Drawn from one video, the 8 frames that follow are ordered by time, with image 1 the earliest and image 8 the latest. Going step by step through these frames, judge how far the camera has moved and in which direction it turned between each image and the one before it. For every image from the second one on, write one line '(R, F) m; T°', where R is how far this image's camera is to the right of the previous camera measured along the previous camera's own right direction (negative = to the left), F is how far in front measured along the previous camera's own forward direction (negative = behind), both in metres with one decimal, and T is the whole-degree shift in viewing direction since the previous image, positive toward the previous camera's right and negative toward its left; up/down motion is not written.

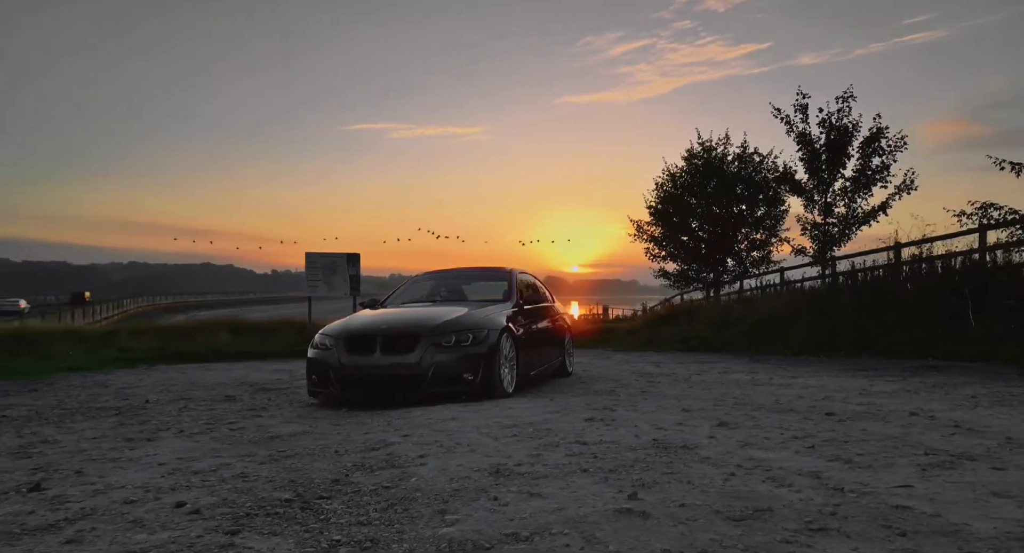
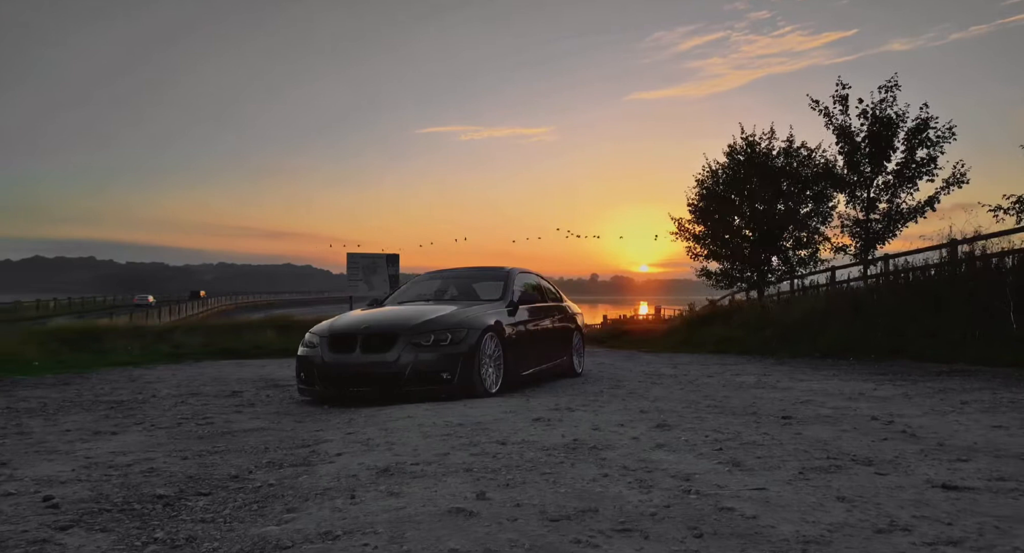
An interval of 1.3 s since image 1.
(+0.7, +0.1) m; -3°
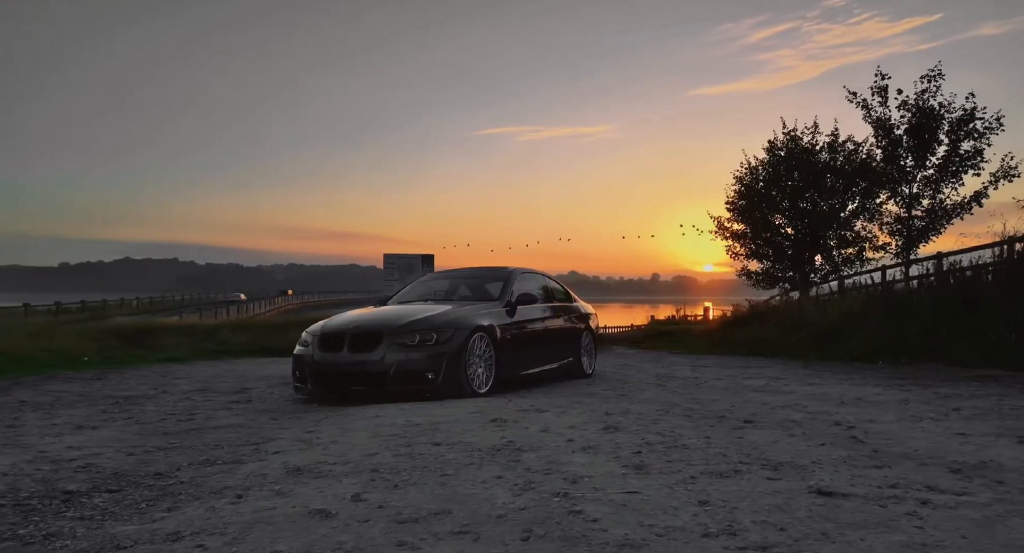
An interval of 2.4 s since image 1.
(+0.6, 0.0) m; -2°
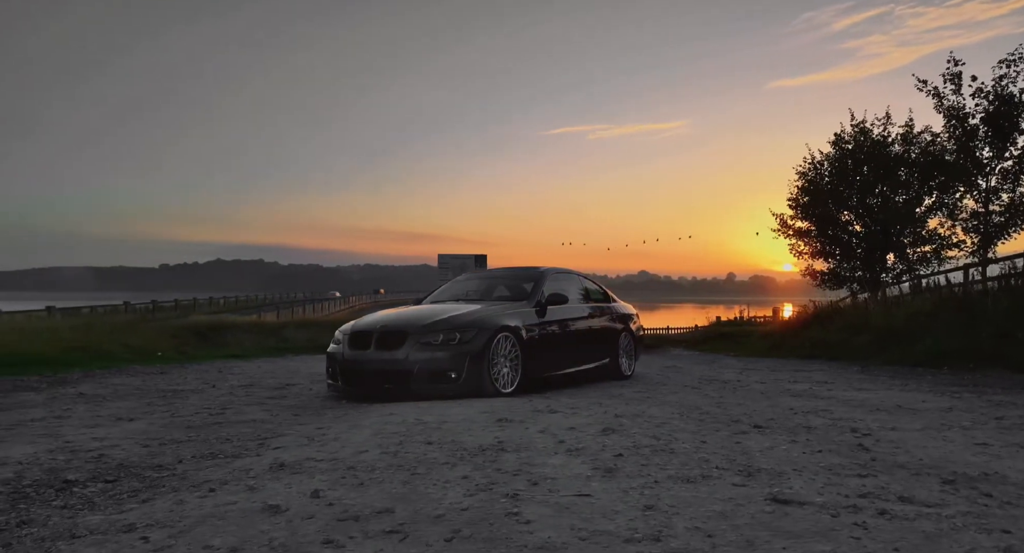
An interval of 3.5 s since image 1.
(+0.3, 0.0) m; -4°
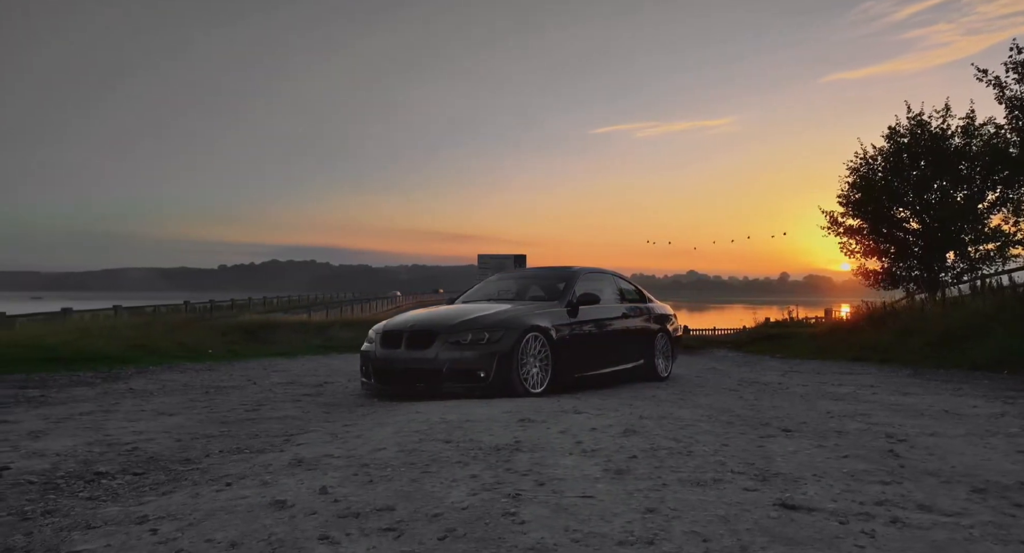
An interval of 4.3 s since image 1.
(+0.1, 0.0) m; -3°
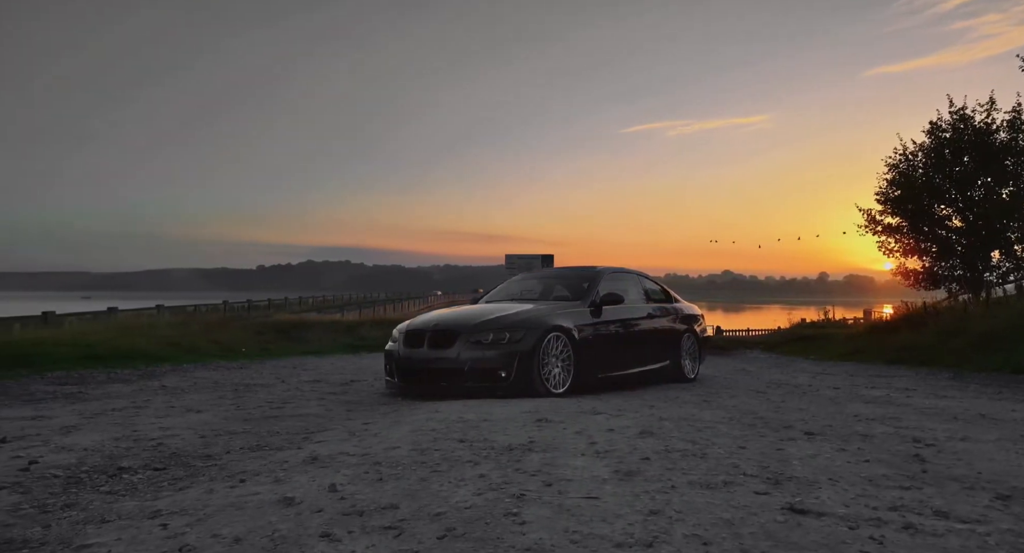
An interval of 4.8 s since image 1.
(+0.1, 0.0) m; -2°
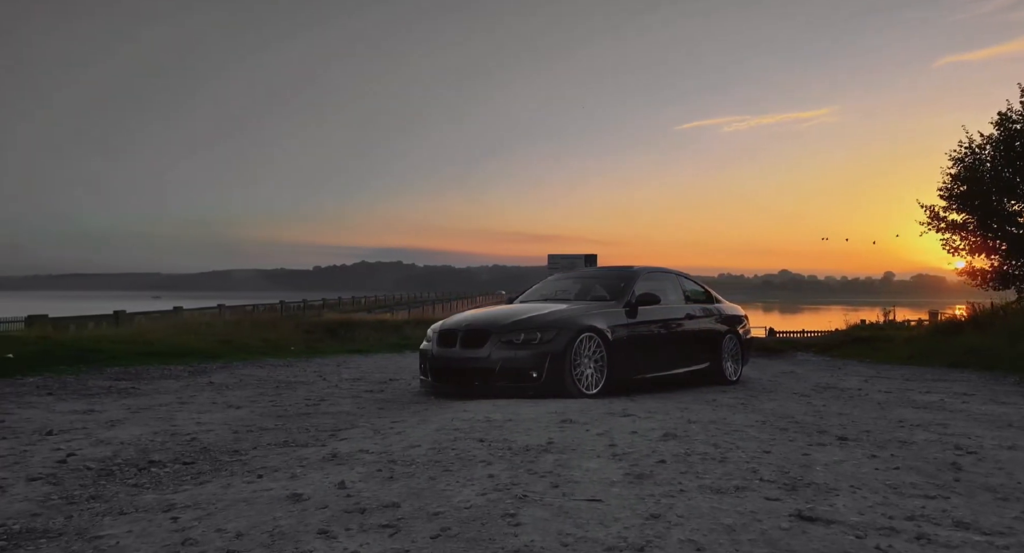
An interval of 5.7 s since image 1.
(+0.1, 0.0) m; -3°
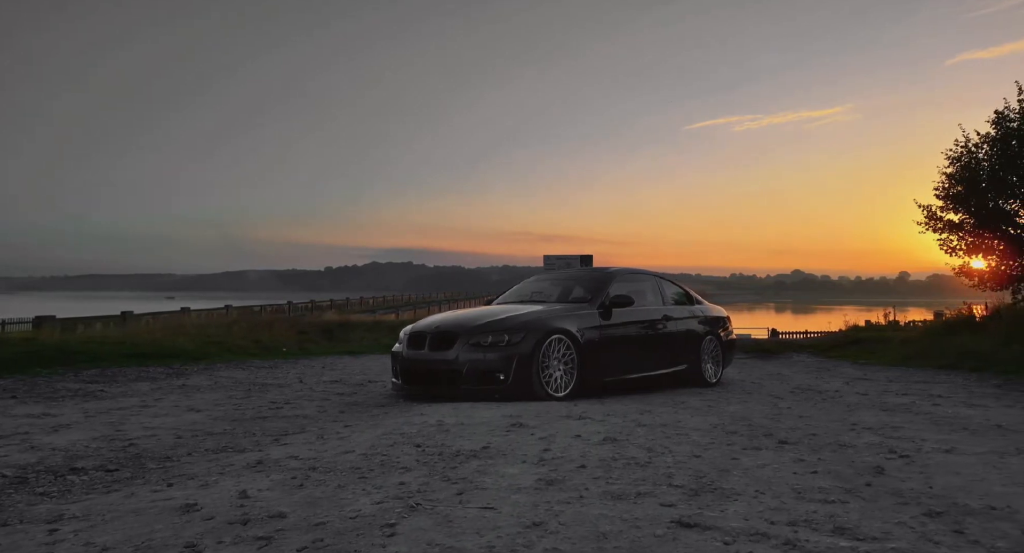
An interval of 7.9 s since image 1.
(+0.4, 0.0) m; 0°
